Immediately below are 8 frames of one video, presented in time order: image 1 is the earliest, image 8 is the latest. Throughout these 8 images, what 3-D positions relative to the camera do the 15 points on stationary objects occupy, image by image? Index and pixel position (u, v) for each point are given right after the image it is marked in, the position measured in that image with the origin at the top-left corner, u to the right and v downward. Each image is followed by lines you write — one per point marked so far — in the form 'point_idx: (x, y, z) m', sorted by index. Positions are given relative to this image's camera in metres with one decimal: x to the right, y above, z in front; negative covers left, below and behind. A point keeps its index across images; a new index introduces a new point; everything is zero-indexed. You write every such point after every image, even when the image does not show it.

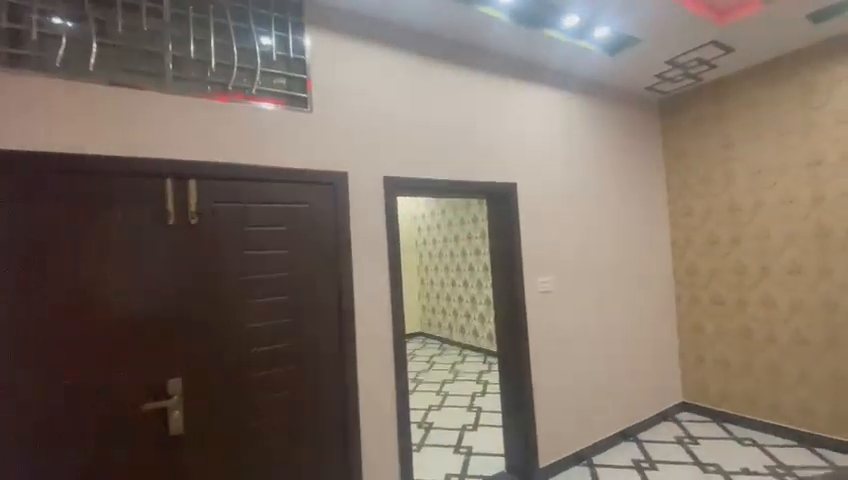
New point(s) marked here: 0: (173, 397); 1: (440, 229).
0: (-1.2, -0.7, +1.9) m
1: (+0.3, +0.2, +7.0) m
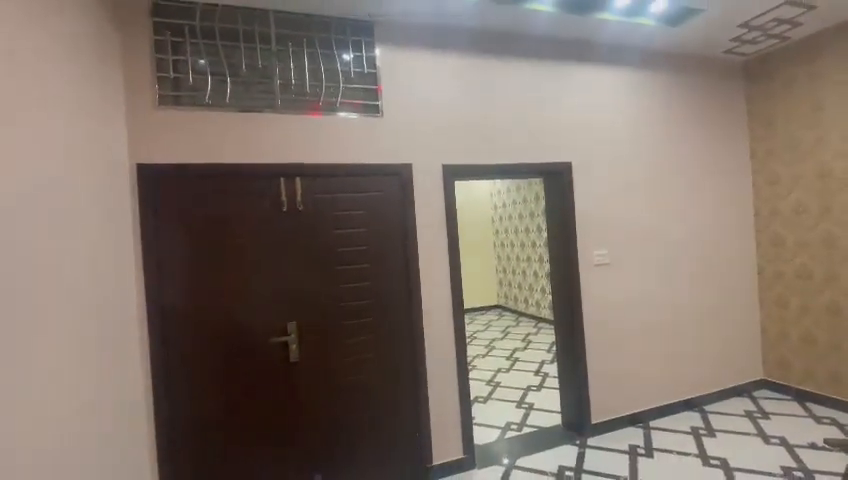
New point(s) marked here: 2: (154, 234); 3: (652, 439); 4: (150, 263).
0: (-0.9, -0.6, +2.6) m
1: (+1.7, +0.6, +7.3) m
2: (-1.6, 0.0, +2.4) m
3: (+1.9, -1.7, +3.3) m
4: (-1.7, -0.1, +2.4) m
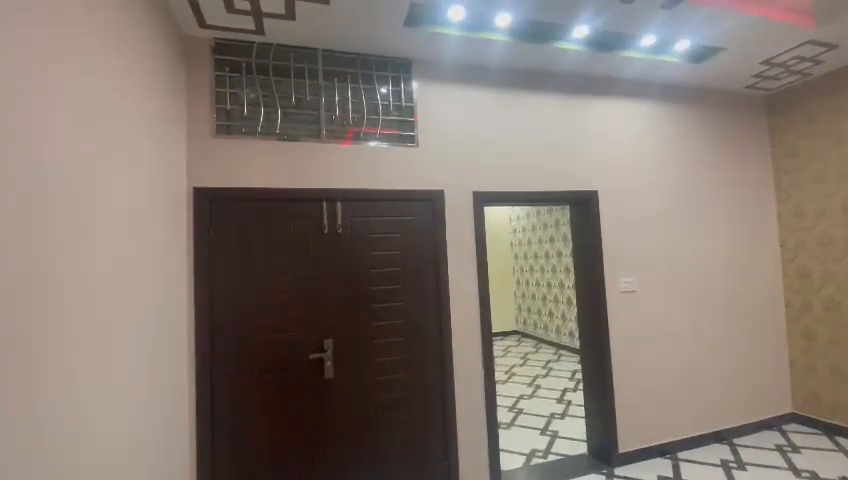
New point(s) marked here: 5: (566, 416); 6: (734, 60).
0: (-0.7, -0.8, +2.7) m
1: (+2.1, +0.2, +7.3) m
2: (-1.4, -0.1, +2.6) m
3: (+2.1, -1.9, +3.2) m
4: (-1.4, -0.3, +2.5) m
5: (+1.6, -1.9, +4.3) m
6: (+2.5, +1.5, +3.2) m
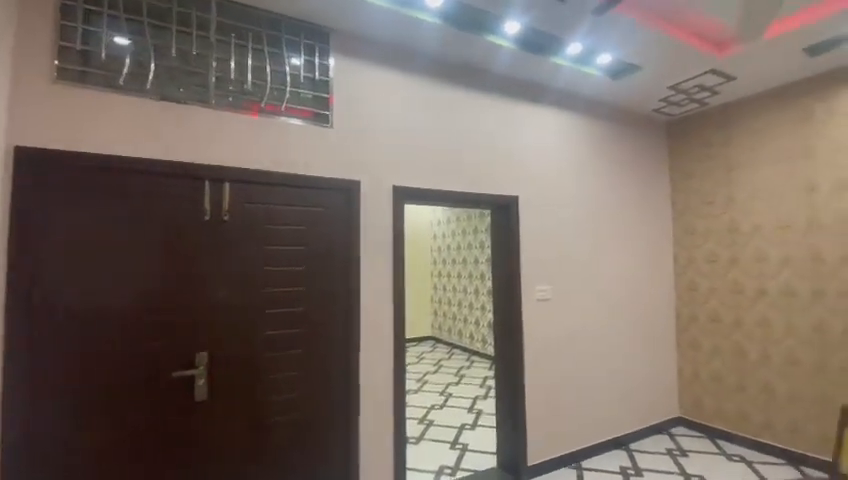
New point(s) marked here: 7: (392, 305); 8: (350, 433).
0: (-1.3, -0.7, +2.2) m
1: (+0.6, +0.1, +7.3) m
2: (-1.9, 0.0, +1.9) m
3: (+1.3, -2.0, +3.2) m
4: (-1.9, -0.1, +1.9) m
5: (+0.6, -2.0, +4.2) m
6: (+1.9, +1.3, +3.4) m
7: (-0.2, -0.5, +2.8) m
8: (-0.5, -1.3, +2.6) m
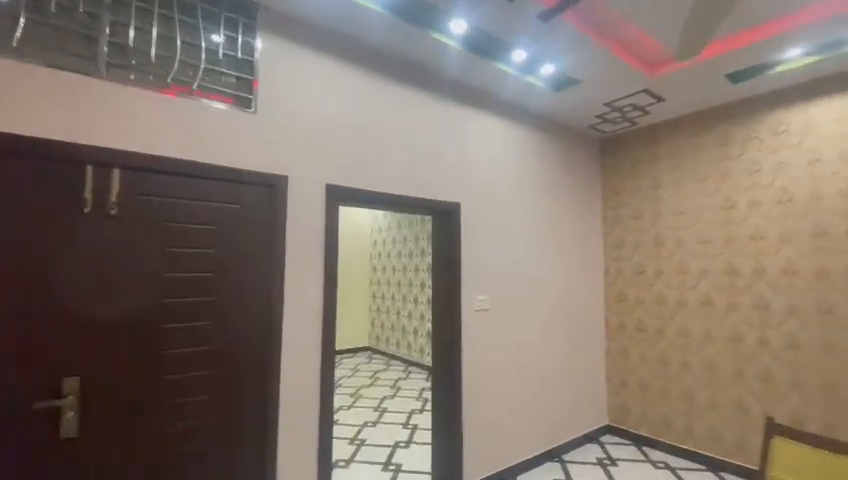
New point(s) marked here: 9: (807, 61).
0: (-1.6, -0.7, +1.8) m
1: (-0.5, -0.1, +7.1) m
2: (-2.2, +0.1, +1.4) m
3: (+0.8, -2.1, +3.1) m
4: (-2.2, -0.1, +1.4) m
5: (-0.1, -2.1, +4.0) m
6: (+1.4, +1.2, +3.4) m
7: (-0.6, -0.5, +2.5) m
8: (-0.9, -1.3, +2.2) m
9: (+2.4, +1.1, +2.4) m
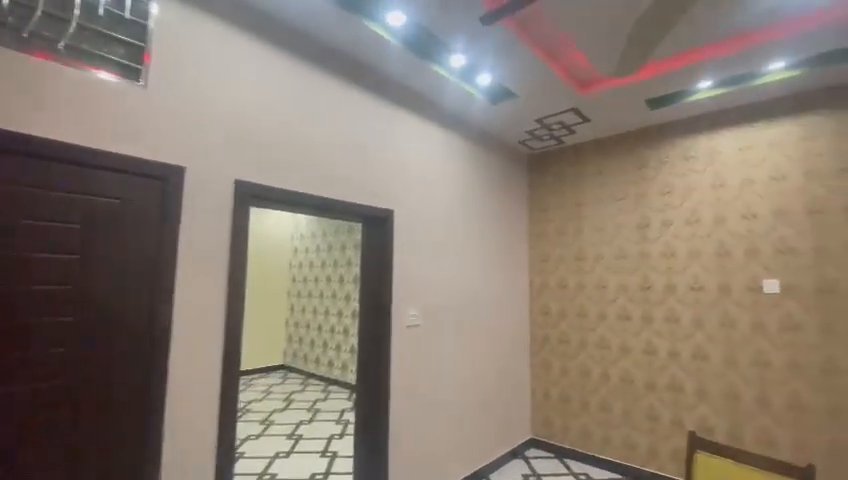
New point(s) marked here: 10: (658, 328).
0: (-1.8, -0.7, +1.2) m
1: (-1.8, -0.2, +6.6) m
2: (-2.3, +0.1, +0.7) m
3: (+0.2, -2.1, +2.9) m
4: (-2.4, -0.1, +0.7) m
5: (-0.9, -2.2, +3.6) m
6: (+0.8, +1.1, +3.4) m
7: (-1.0, -0.5, +2.1) m
8: (-1.3, -1.3, +1.8) m
9: (+2.0, +1.0, +2.7) m
10: (+1.8, -0.7, +3.0) m
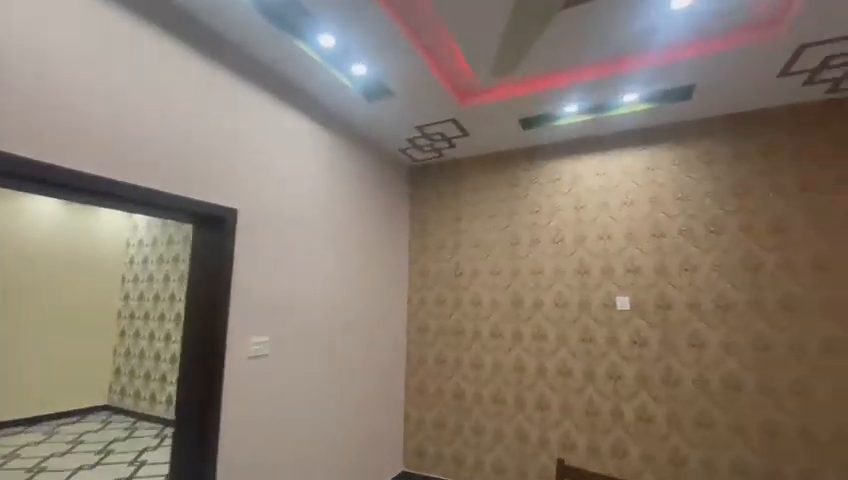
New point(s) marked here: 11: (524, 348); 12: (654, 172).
0: (-2.2, -0.6, +0.2) m
1: (-3.6, -0.4, +5.5) m
2: (-2.5, +0.2, -0.3) m
3: (-0.8, -2.2, +2.4) m
4: (-2.5, 0.0, -0.4) m
5: (-2.0, -2.2, +2.8) m
6: (-0.2, +1.0, +3.2) m
7: (-1.7, -0.5, +1.3) m
8: (-1.8, -1.3, +0.9) m
9: (+1.1, +0.9, +2.8) m
10: (+0.8, -0.8, +3.0) m
11: (+0.8, -0.8, +3.0) m
12: (+1.6, +0.5, +2.8) m
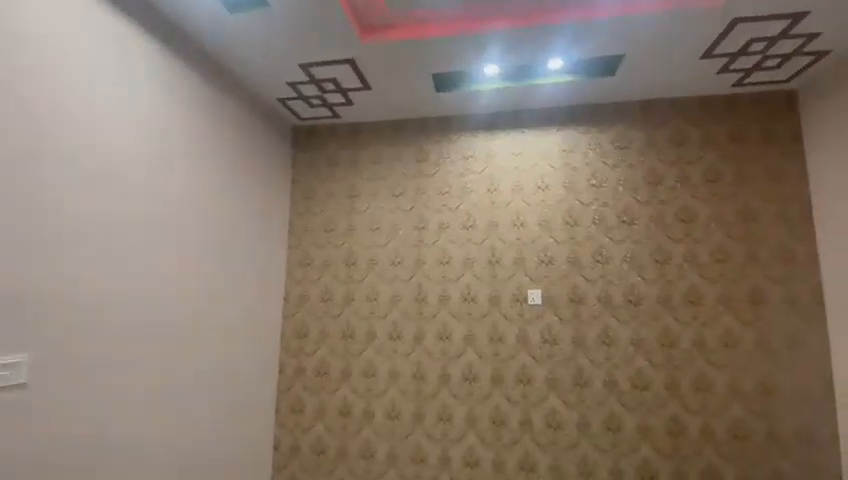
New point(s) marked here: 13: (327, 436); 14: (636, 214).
0: (-2.1, -0.5, -0.9) m
1: (-4.9, 0.0, +3.8) m
2: (-2.2, +0.4, -1.5) m
3: (-1.4, -2.1, +1.6) m
4: (-2.2, +0.2, -1.6) m
5: (-2.6, -2.0, +1.6) m
6: (-0.9, +1.2, +2.5) m
7: (-1.9, -0.4, +0.3) m
8: (-1.9, -1.1, -0.1) m
9: (+0.5, +1.0, +2.4) m
10: (0.0, -0.7, +2.6) m
11: (0.0, -0.7, +2.6) m
12: (+1.0, +0.6, +2.6) m
13: (-0.7, -1.5, +3.1) m
14: (+1.3, +0.2, +2.4) m
